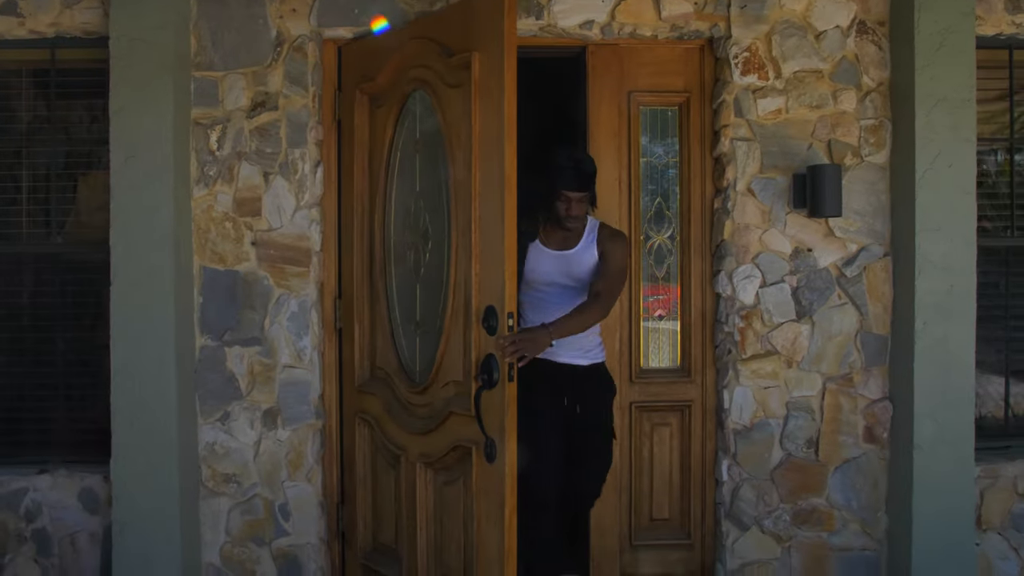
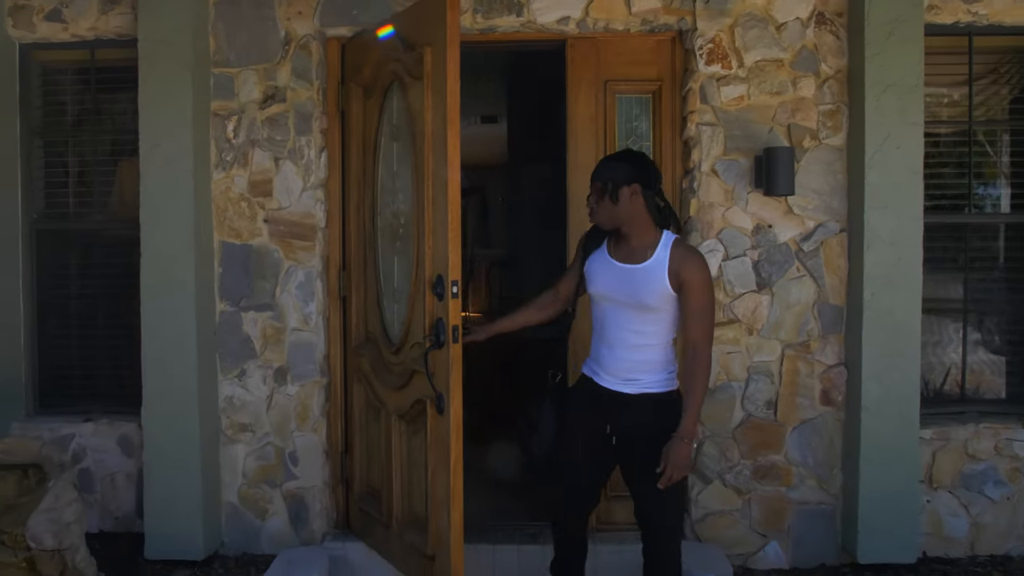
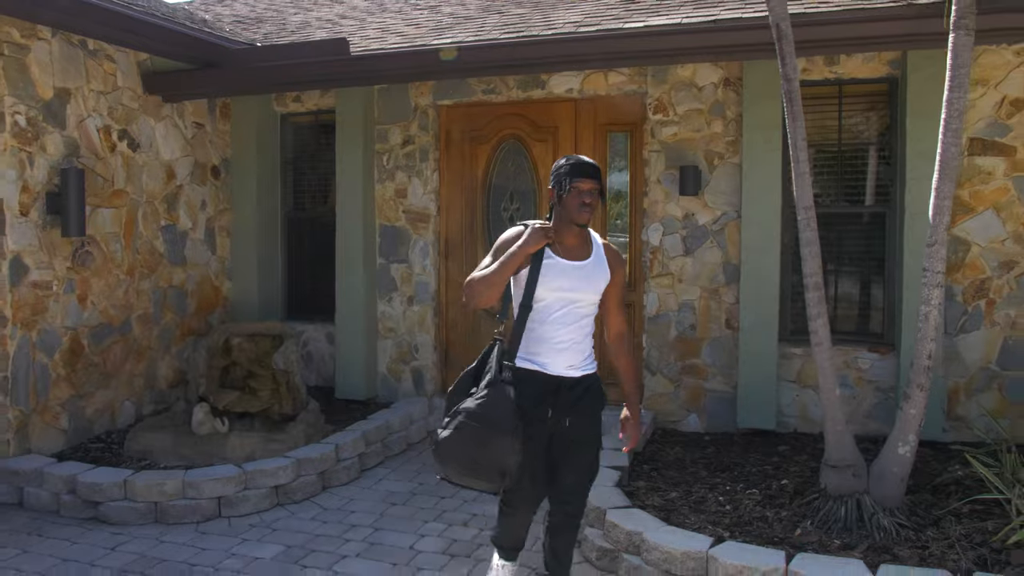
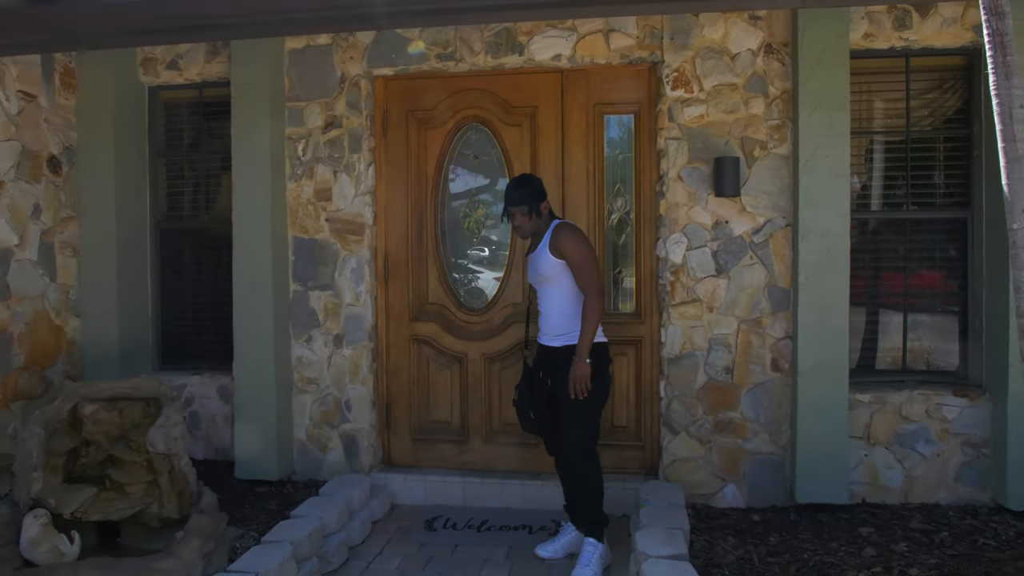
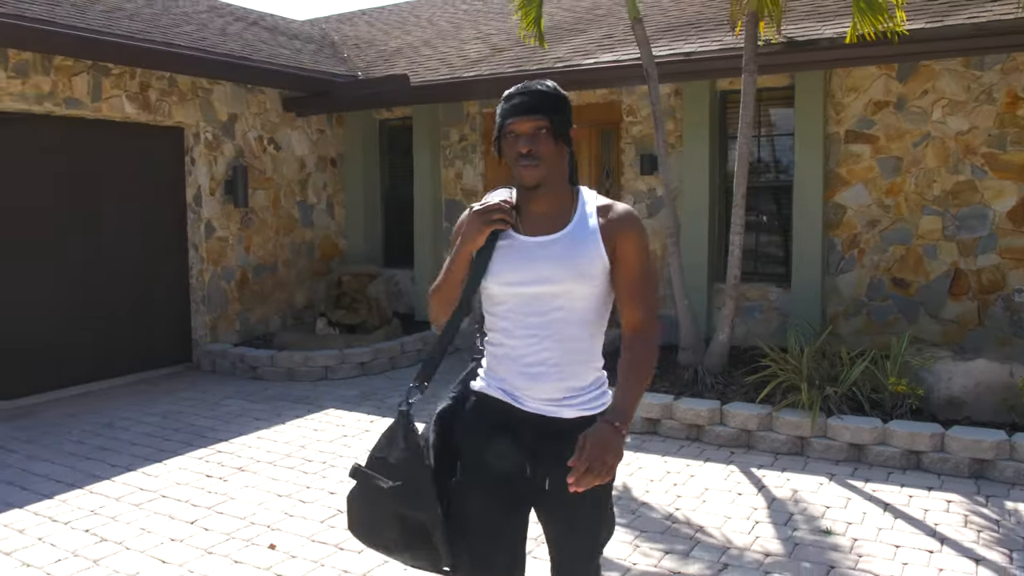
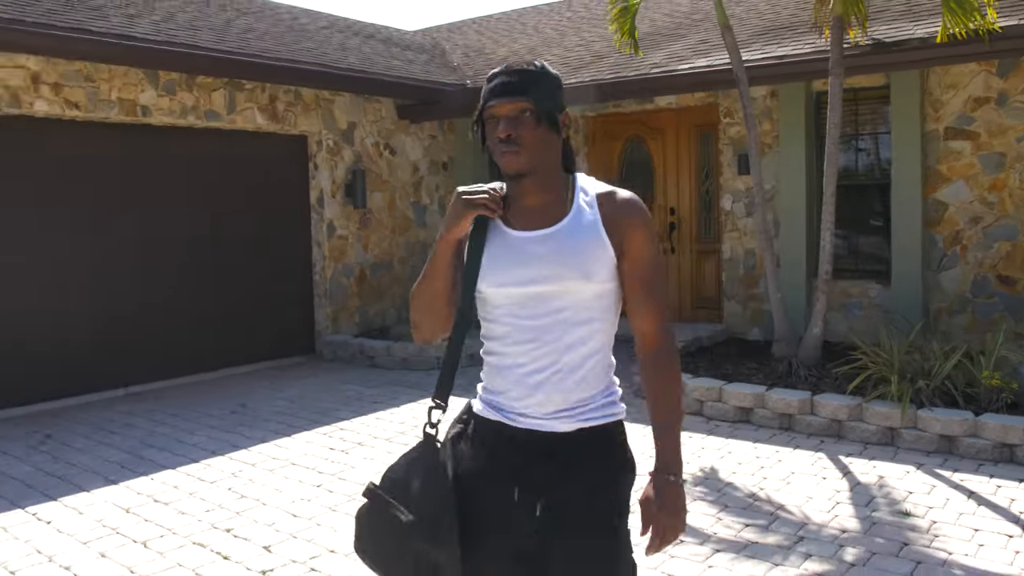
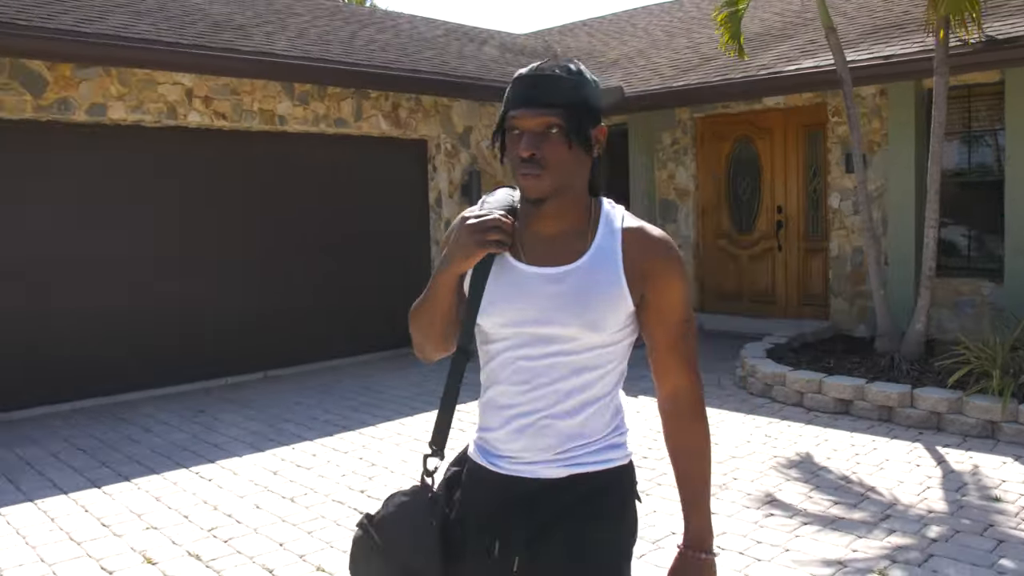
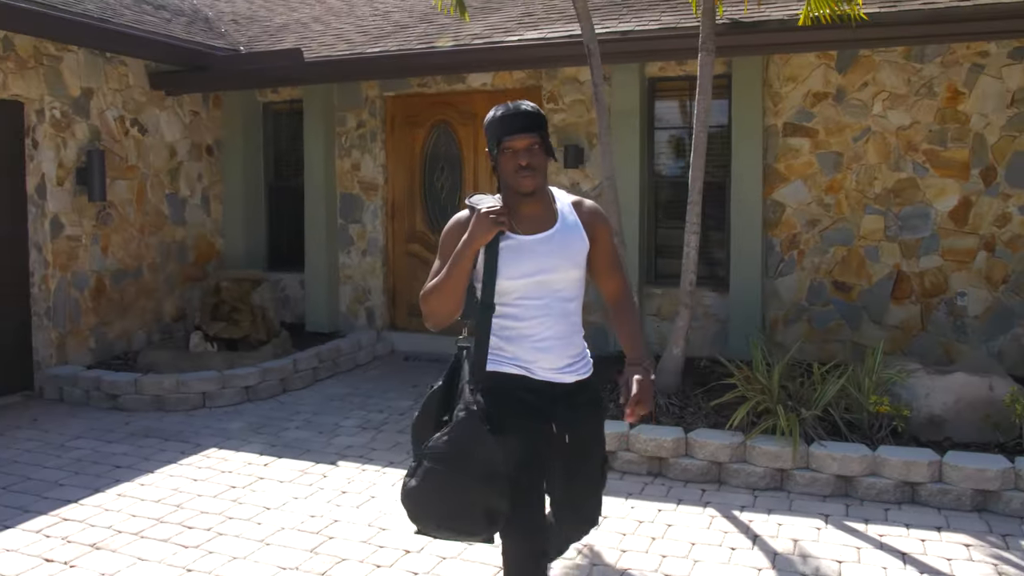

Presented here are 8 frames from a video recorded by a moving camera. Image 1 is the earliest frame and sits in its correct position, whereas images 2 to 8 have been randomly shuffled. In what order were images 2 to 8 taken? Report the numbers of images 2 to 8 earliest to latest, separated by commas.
2, 4, 3, 8, 5, 6, 7
